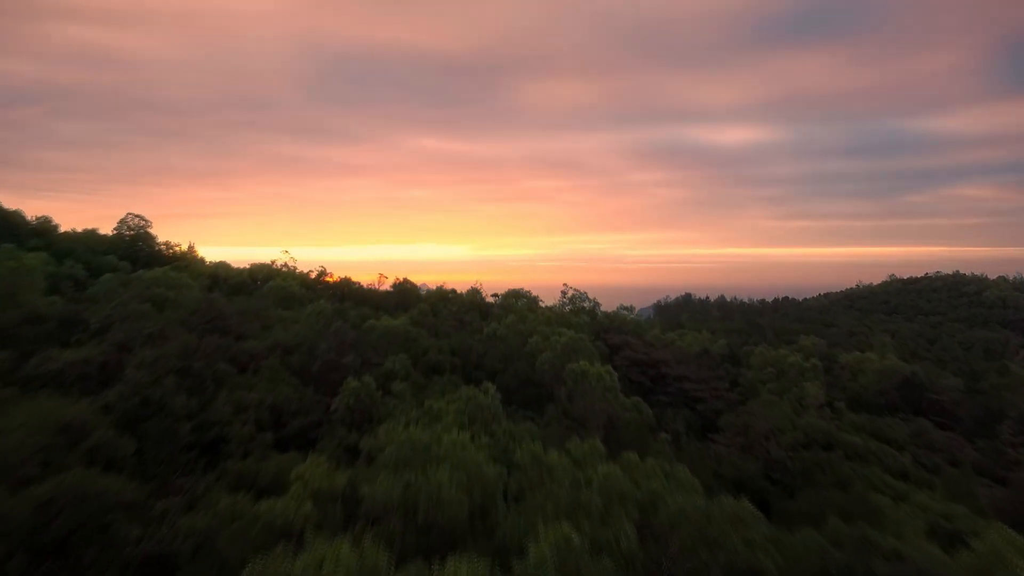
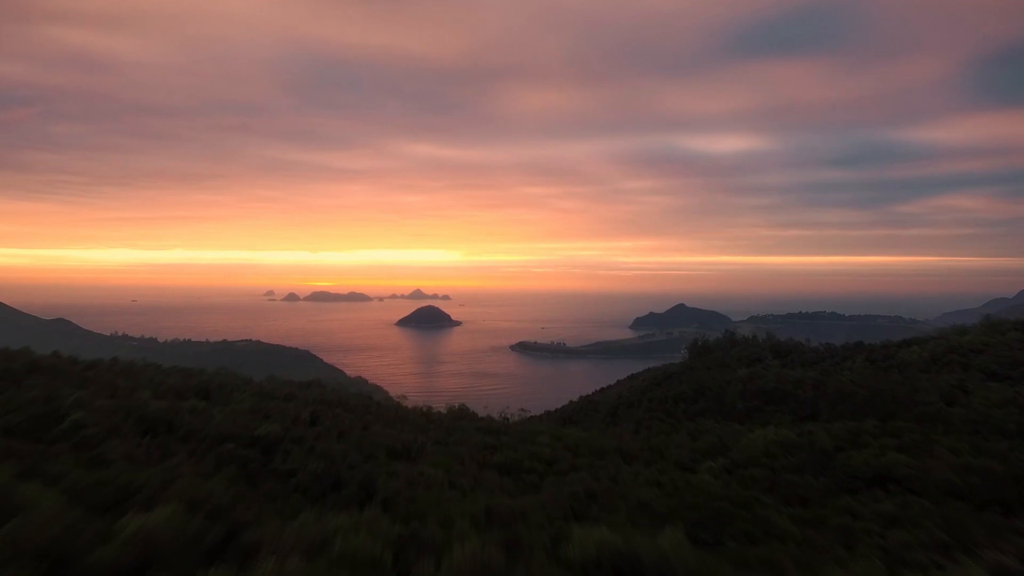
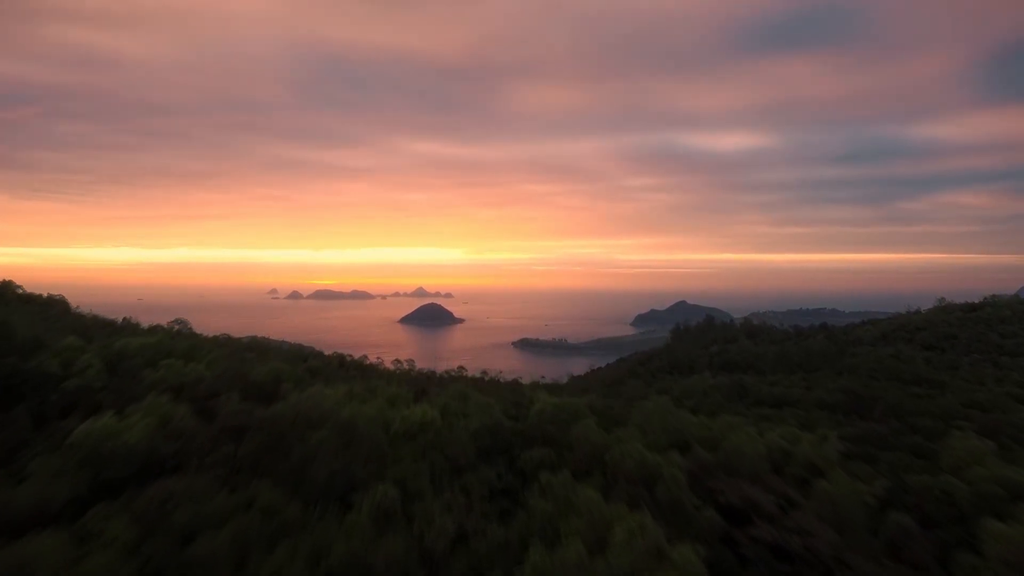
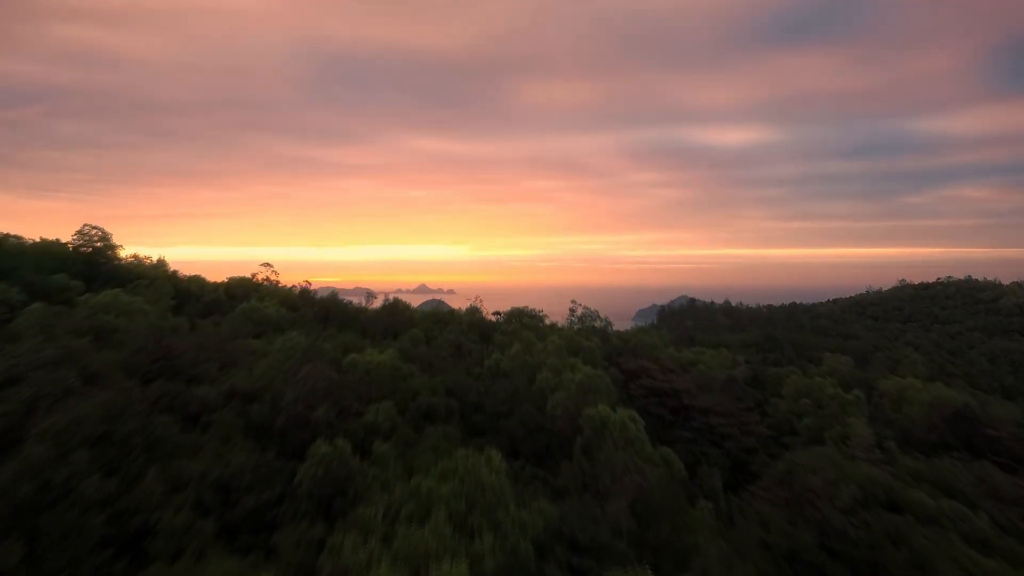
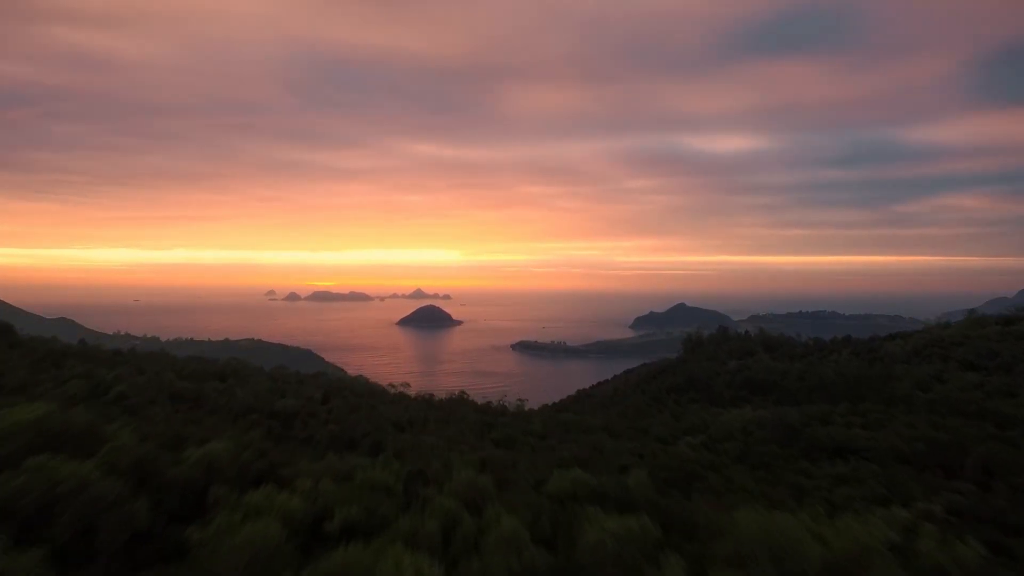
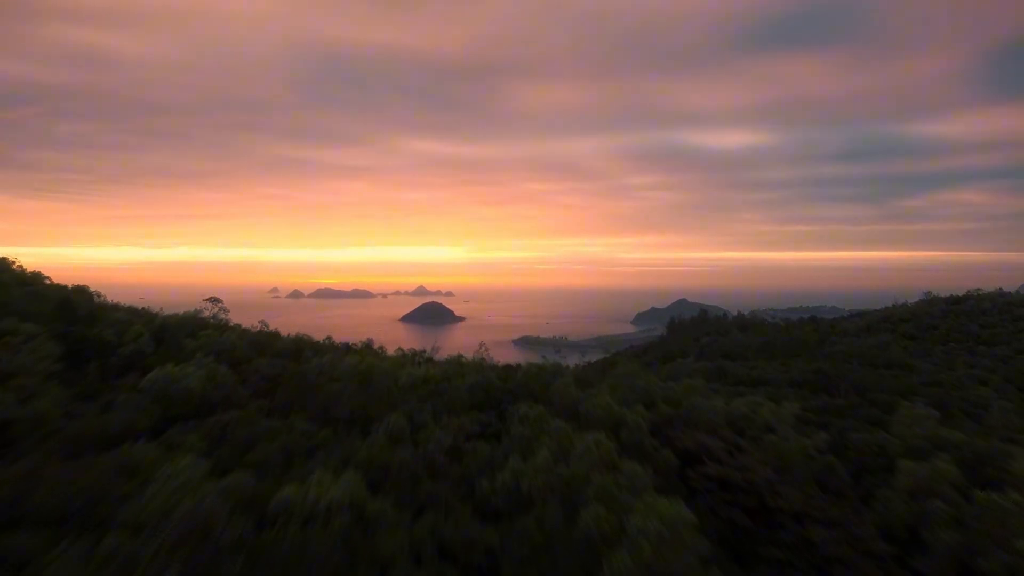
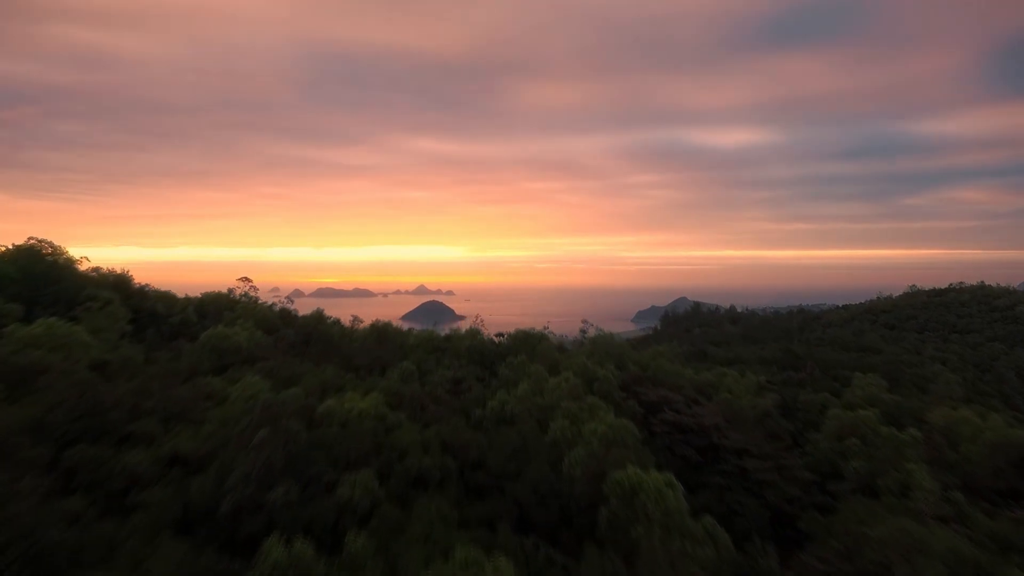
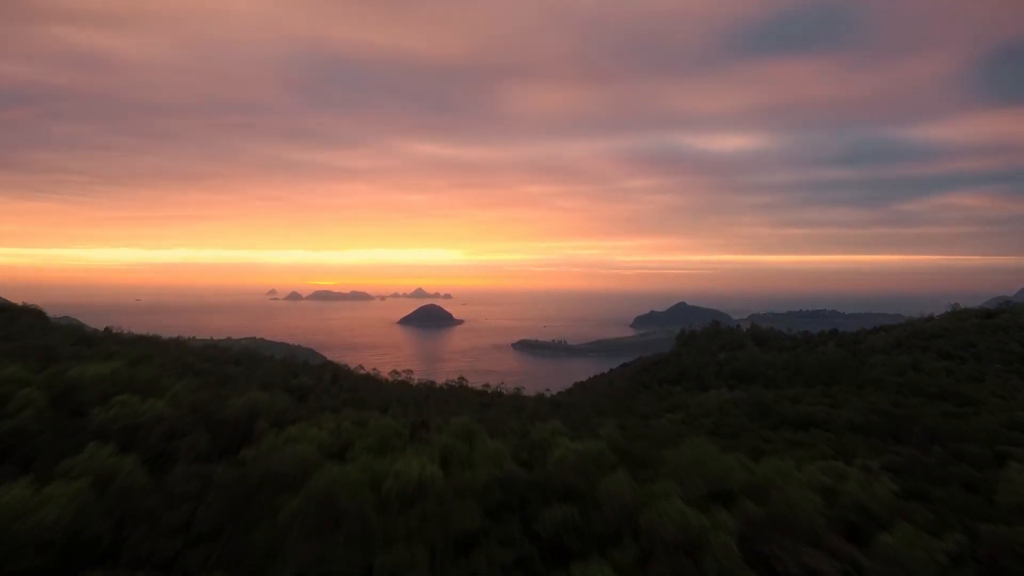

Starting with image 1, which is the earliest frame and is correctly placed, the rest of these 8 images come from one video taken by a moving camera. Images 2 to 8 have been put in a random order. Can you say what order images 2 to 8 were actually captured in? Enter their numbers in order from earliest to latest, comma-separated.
4, 7, 6, 3, 8, 5, 2
